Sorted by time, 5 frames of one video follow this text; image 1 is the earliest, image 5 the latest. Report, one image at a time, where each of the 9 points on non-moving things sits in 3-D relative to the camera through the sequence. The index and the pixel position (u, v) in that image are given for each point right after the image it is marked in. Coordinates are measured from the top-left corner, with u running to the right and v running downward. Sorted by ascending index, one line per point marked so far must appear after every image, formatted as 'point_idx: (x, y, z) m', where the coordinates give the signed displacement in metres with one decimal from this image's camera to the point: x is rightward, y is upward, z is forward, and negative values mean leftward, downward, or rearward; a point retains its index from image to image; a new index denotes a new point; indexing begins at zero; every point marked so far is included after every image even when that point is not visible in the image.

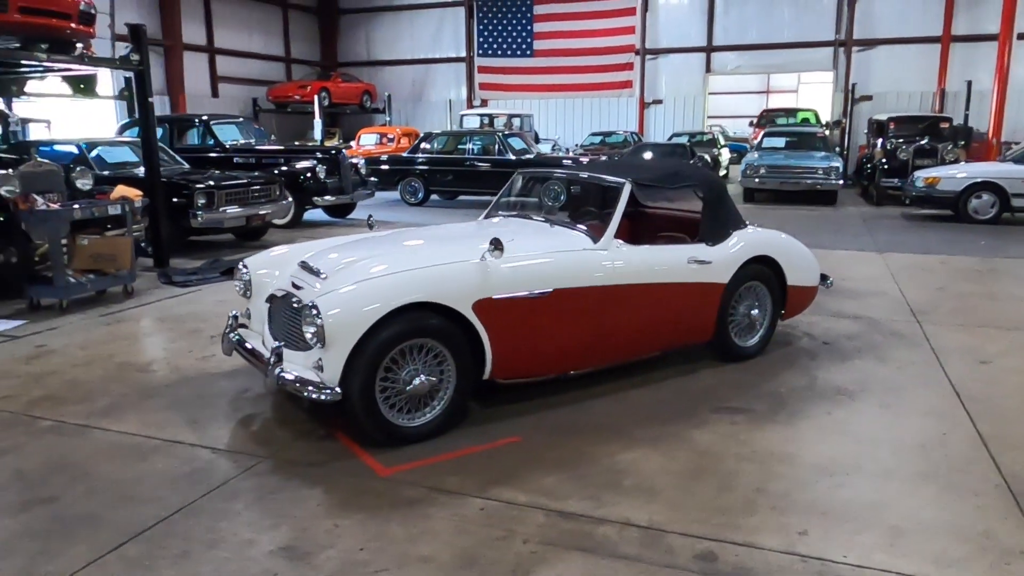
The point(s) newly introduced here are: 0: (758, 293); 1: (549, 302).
0: (+1.7, 0.0, +5.2) m
1: (+0.2, -0.1, +4.1) m
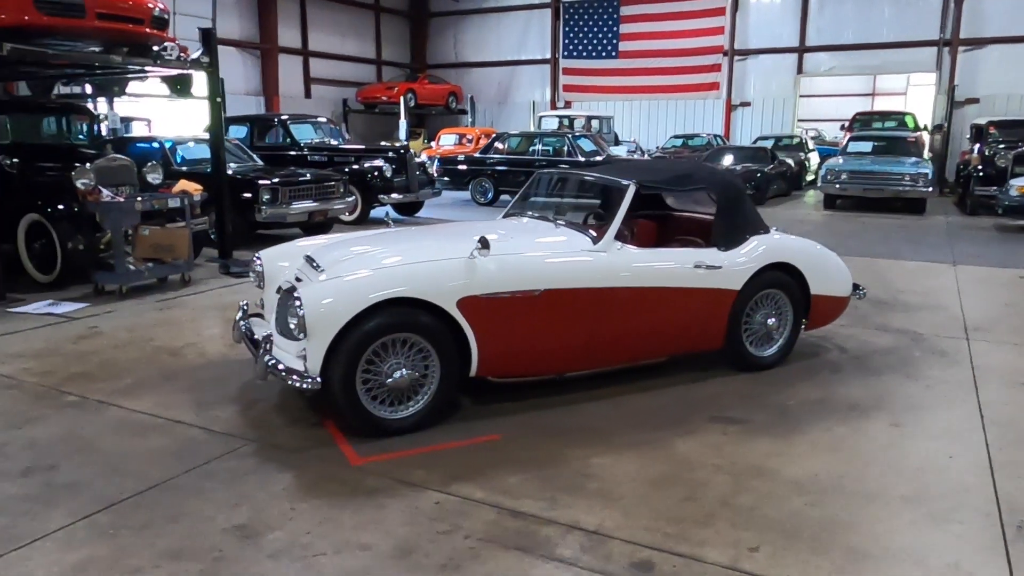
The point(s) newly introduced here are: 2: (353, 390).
0: (+1.7, -0.1, +5.0) m
1: (+0.2, -0.1, +4.1) m
2: (-0.8, -0.5, +3.8) m
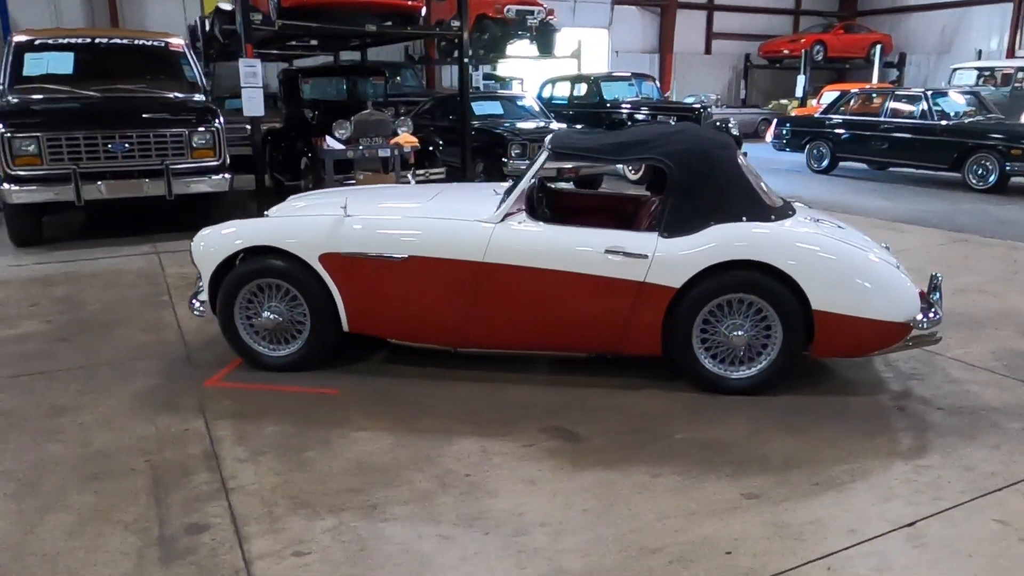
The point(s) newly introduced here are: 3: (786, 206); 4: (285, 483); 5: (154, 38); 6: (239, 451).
0: (+1.2, -0.1, +3.9) m
1: (-0.5, +0.1, +4.0) m
2: (-1.6, -0.2, +4.3) m
3: (+1.5, +0.4, +4.1) m
4: (-0.9, -0.8, +3.1) m
5: (-4.1, +2.9, +8.8) m
6: (-1.2, -0.7, +3.4) m
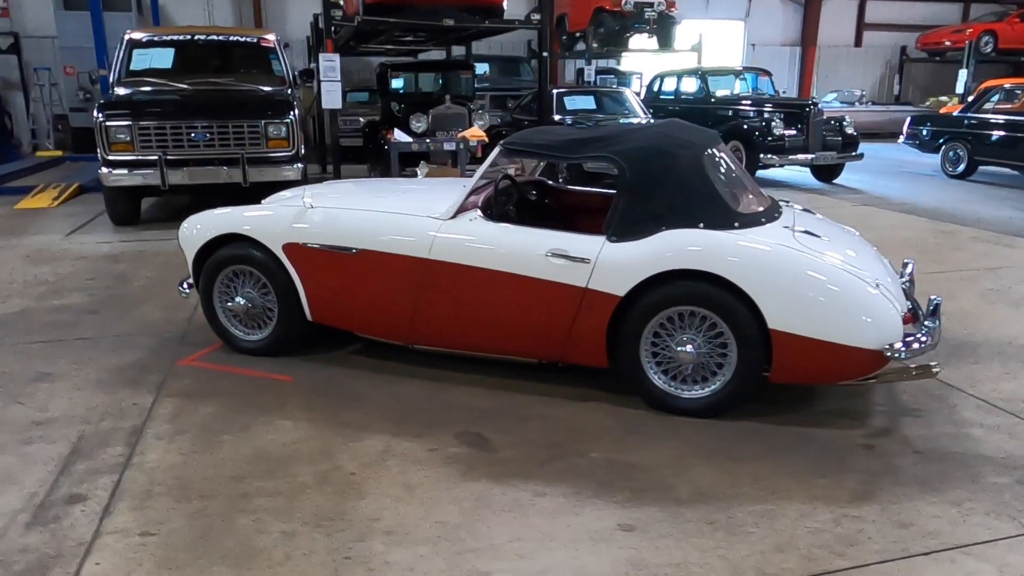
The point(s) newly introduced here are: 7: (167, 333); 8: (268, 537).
0: (+0.9, -0.2, +3.5) m
1: (-0.8, +0.1, +4.0) m
2: (-1.8, -0.1, +4.5) m
3: (+1.2, +0.4, +3.7) m
4: (-1.4, -0.7, +3.2) m
5: (-3.2, +3.1, +9.4) m
6: (-1.6, -0.7, +3.5) m
7: (-2.2, -0.3, +4.8) m
8: (-0.8, -0.9, +2.7) m
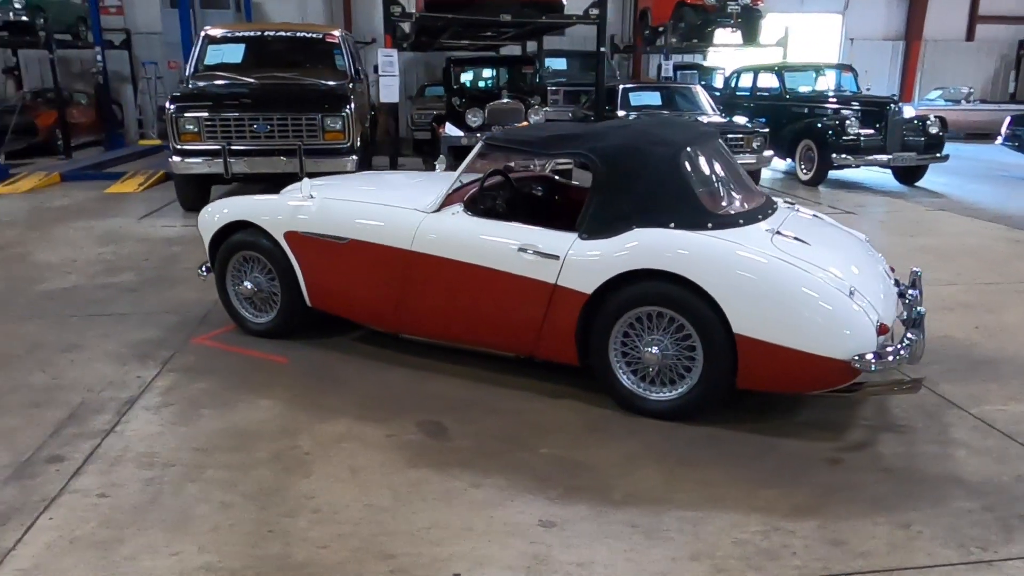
0: (+0.8, -0.2, +3.5) m
1: (-0.8, +0.2, +4.2) m
2: (-1.8, 0.0, +4.7) m
3: (+1.1, +0.4, +3.6) m
4: (-1.6, -0.7, +3.4) m
5: (-2.5, +3.3, +9.8) m
6: (-1.7, -0.6, +3.7) m
7: (-2.2, -0.2, +5.1) m
8: (-1.1, -0.8, +2.8) m
